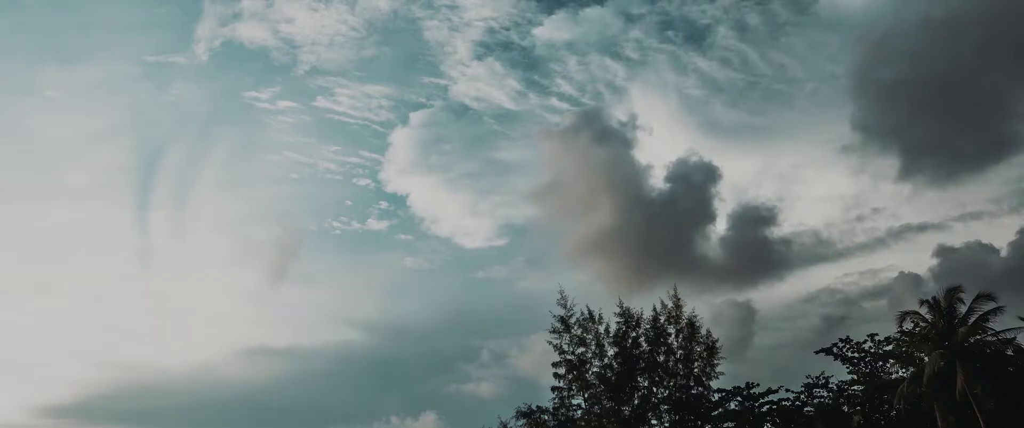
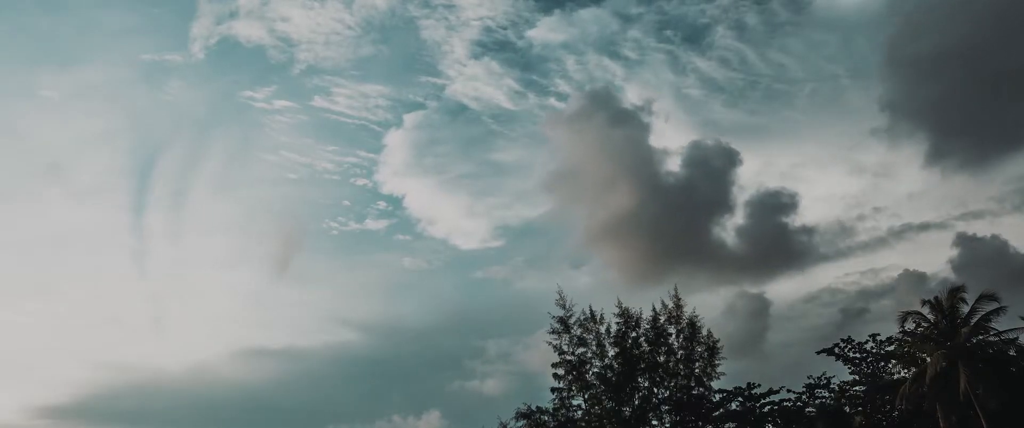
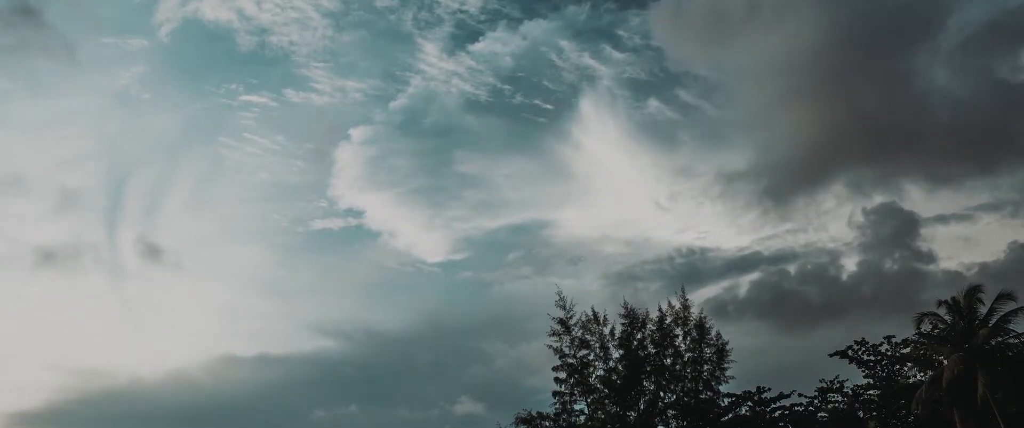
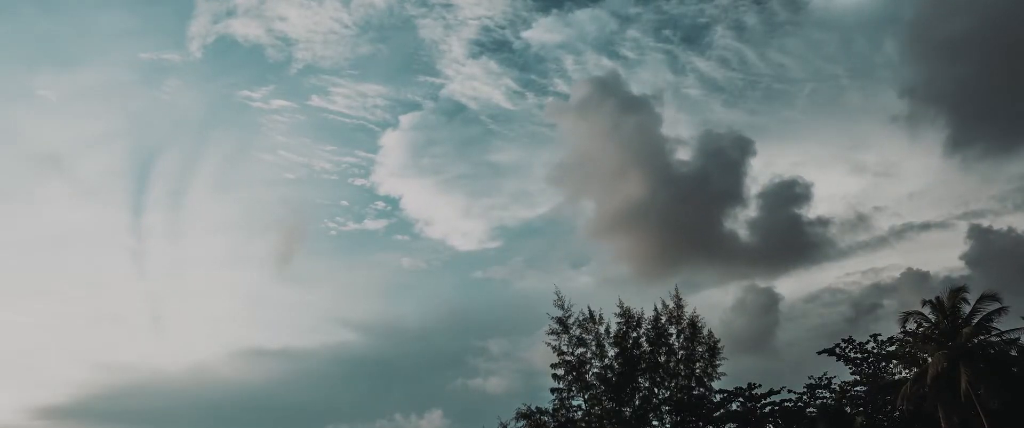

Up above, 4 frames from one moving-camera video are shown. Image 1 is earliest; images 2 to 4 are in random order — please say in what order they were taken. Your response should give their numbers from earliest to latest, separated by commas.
2, 4, 3
